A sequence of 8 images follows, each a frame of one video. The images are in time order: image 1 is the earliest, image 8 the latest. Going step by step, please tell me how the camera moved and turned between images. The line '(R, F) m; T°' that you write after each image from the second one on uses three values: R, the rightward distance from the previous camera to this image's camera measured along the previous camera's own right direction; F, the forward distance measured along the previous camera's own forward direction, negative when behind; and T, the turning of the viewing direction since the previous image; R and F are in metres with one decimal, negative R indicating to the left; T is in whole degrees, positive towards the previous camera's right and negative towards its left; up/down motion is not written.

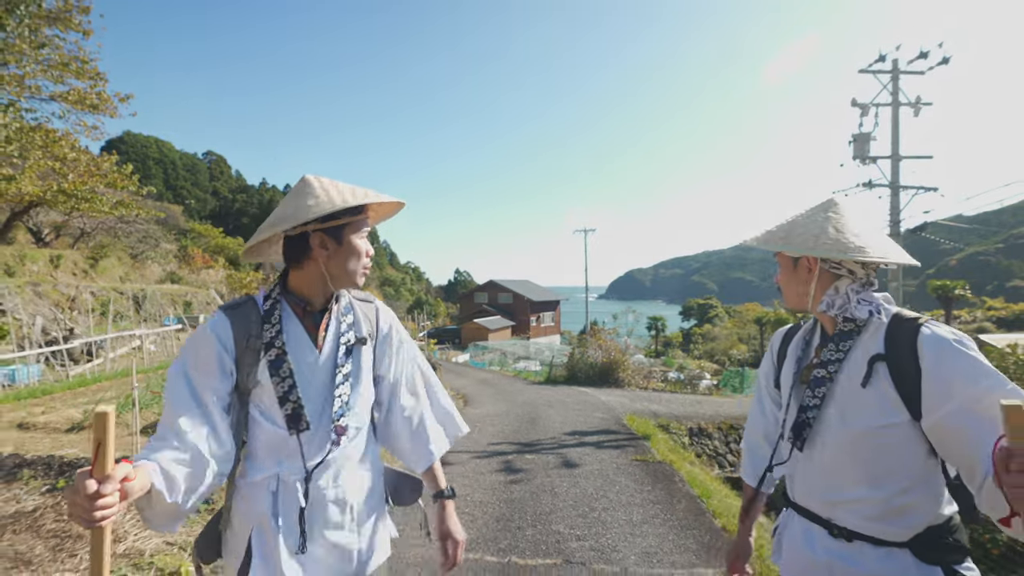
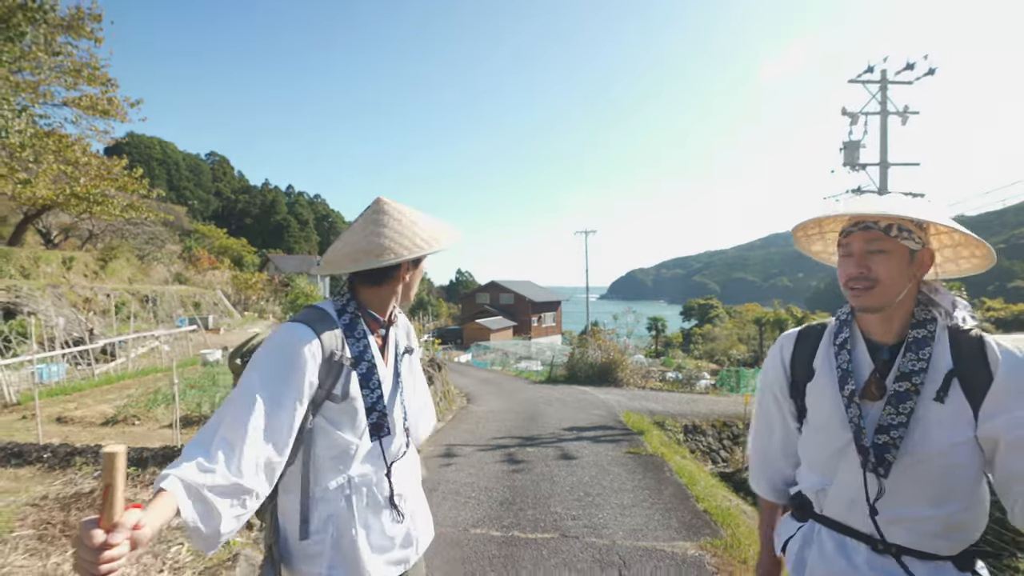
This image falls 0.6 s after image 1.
(0.0, -0.4) m; 0°
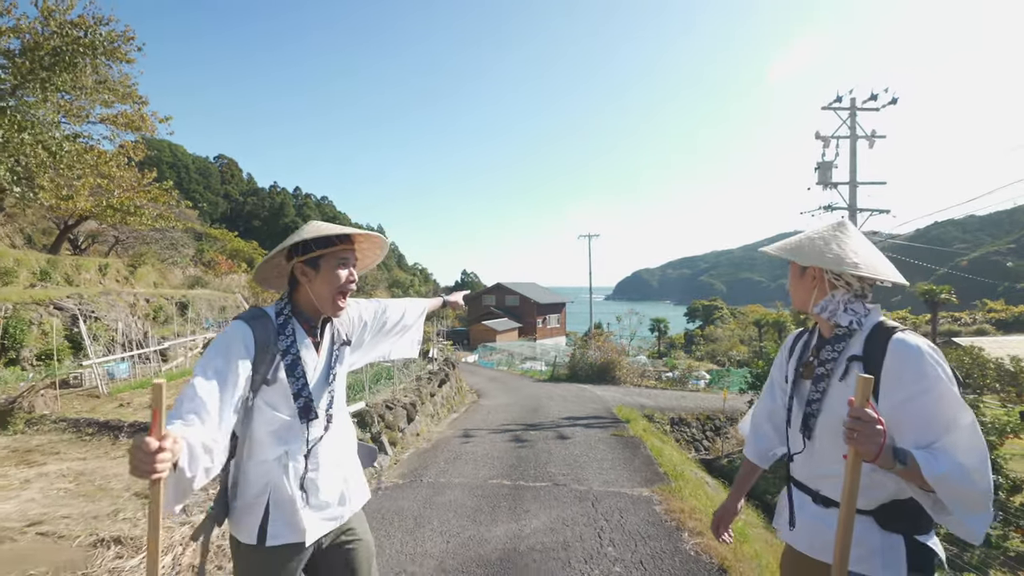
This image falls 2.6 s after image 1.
(0.0, -1.4) m; -1°
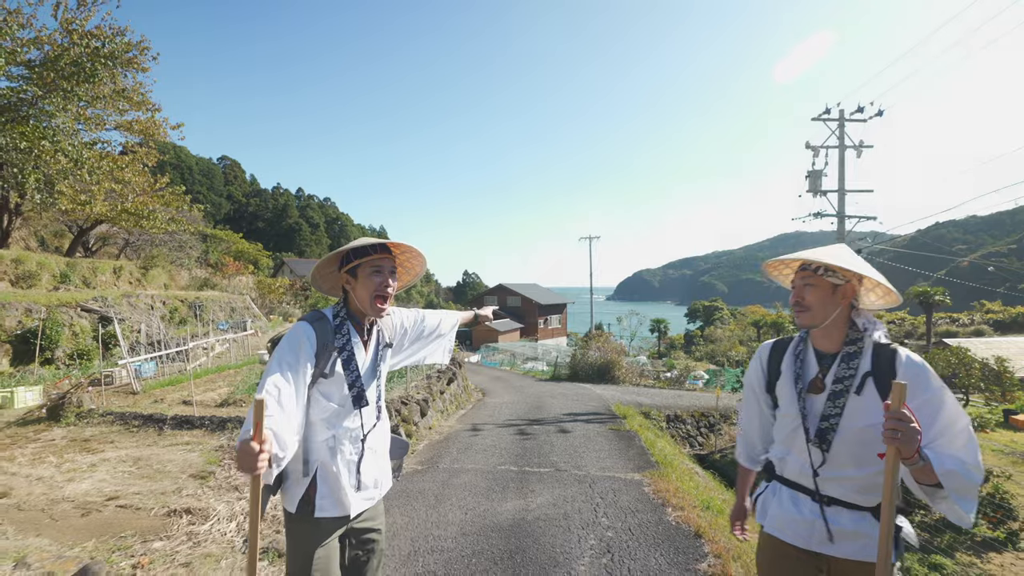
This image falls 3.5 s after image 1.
(-0.1, -0.6) m; 0°
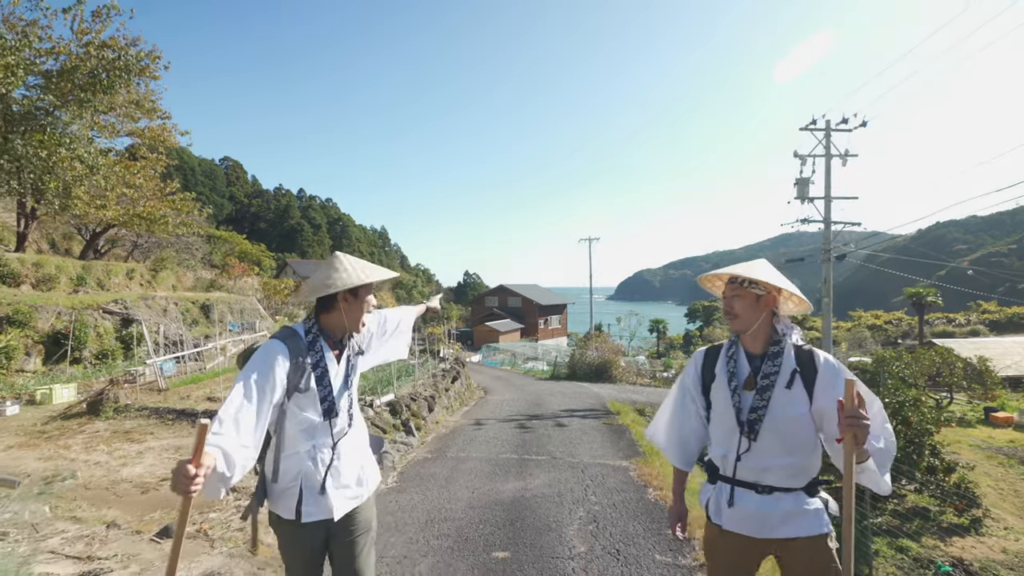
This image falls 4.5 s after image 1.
(0.0, -0.6) m; 0°
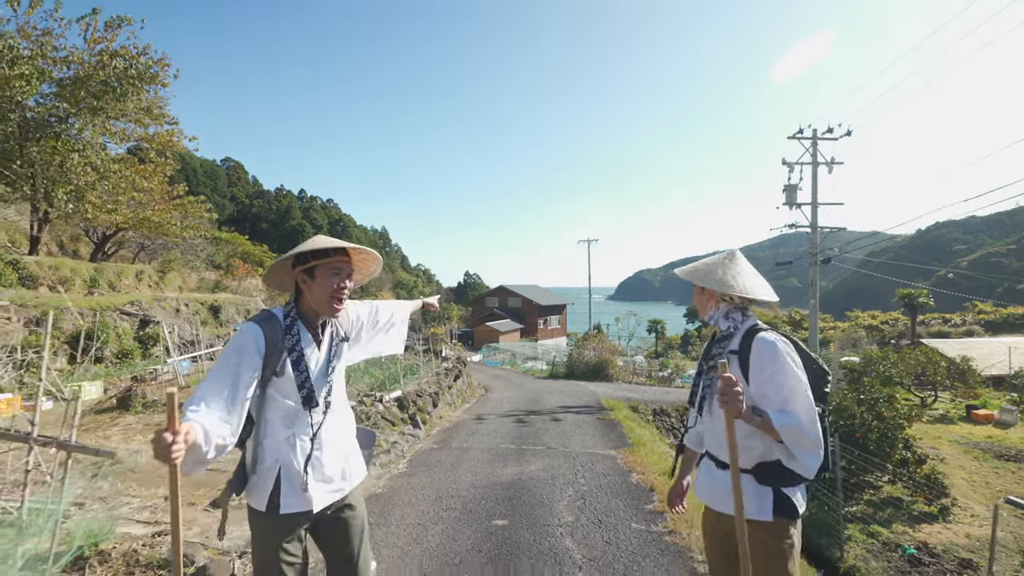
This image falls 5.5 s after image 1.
(0.0, -0.6) m; 0°
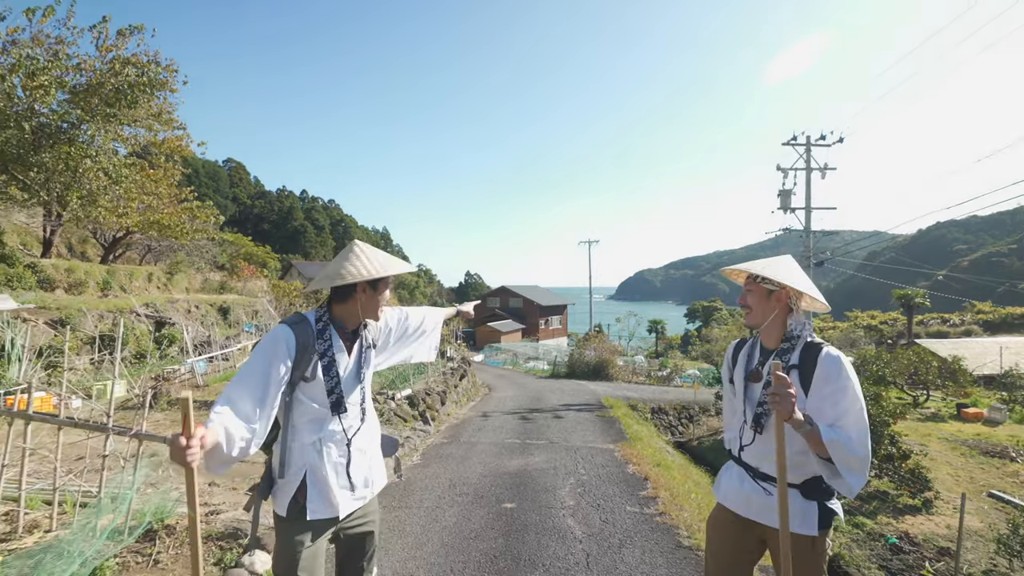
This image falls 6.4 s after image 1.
(-0.1, -0.5) m; 0°
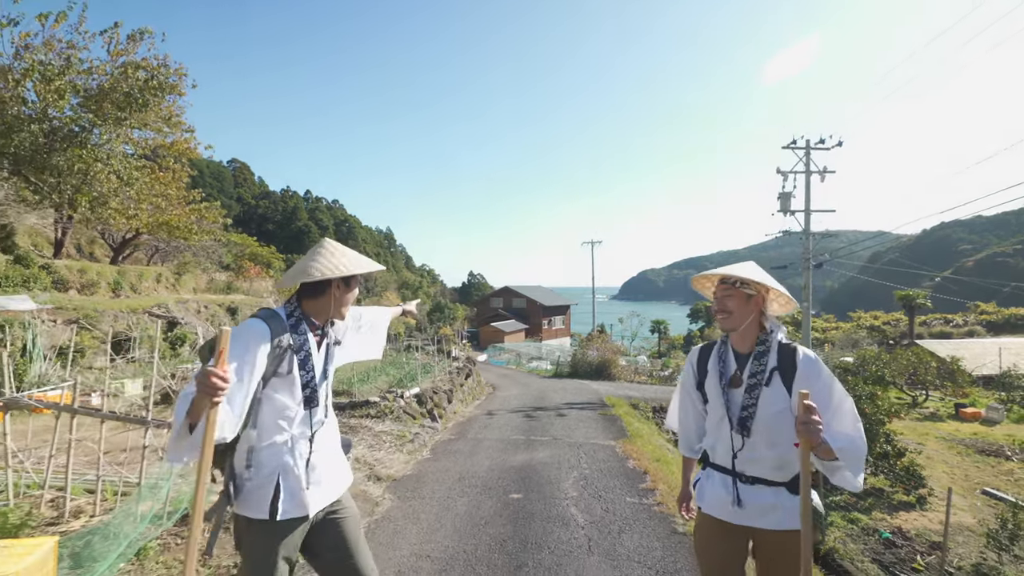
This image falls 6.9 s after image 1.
(0.0, -0.3) m; 0°
